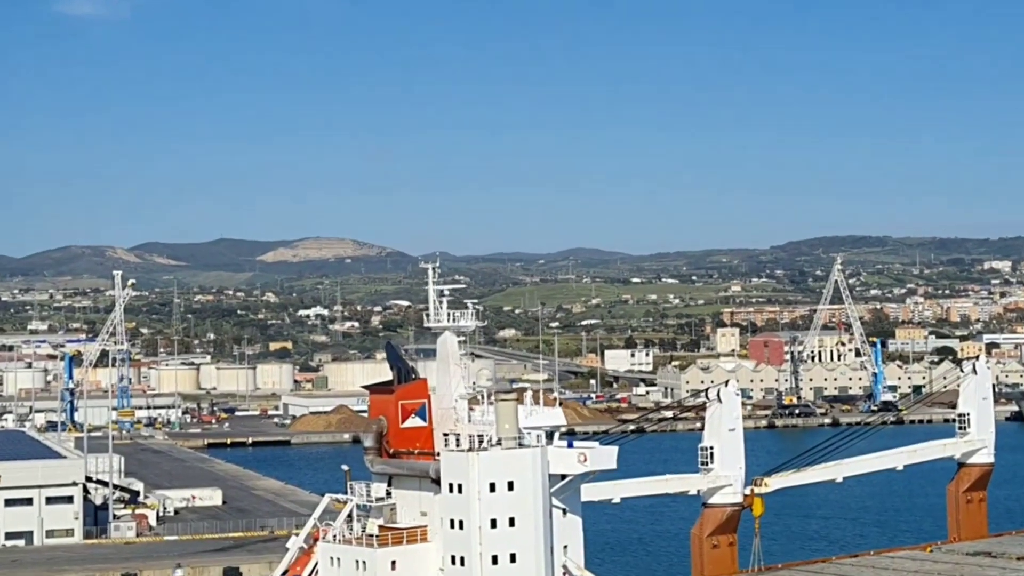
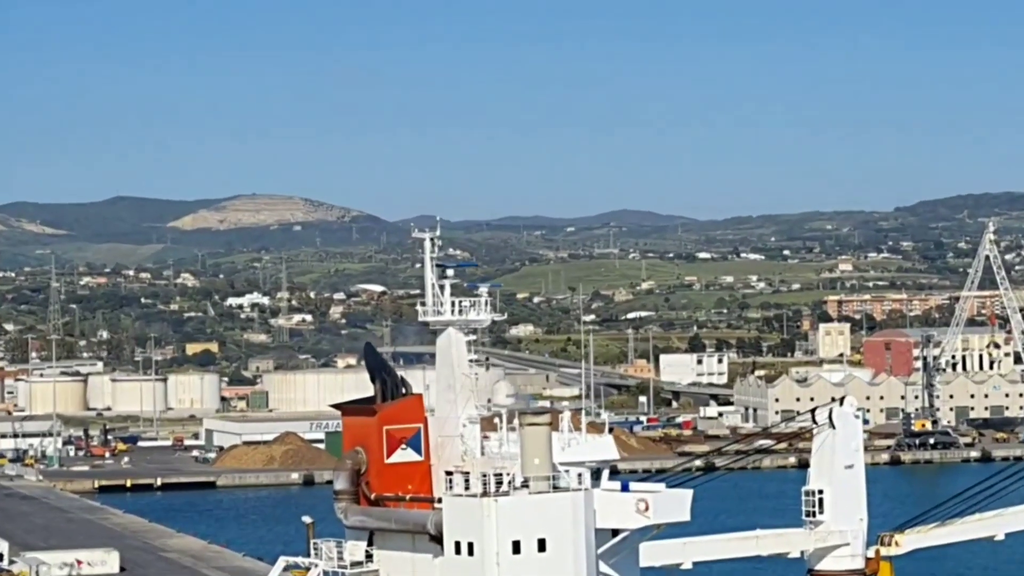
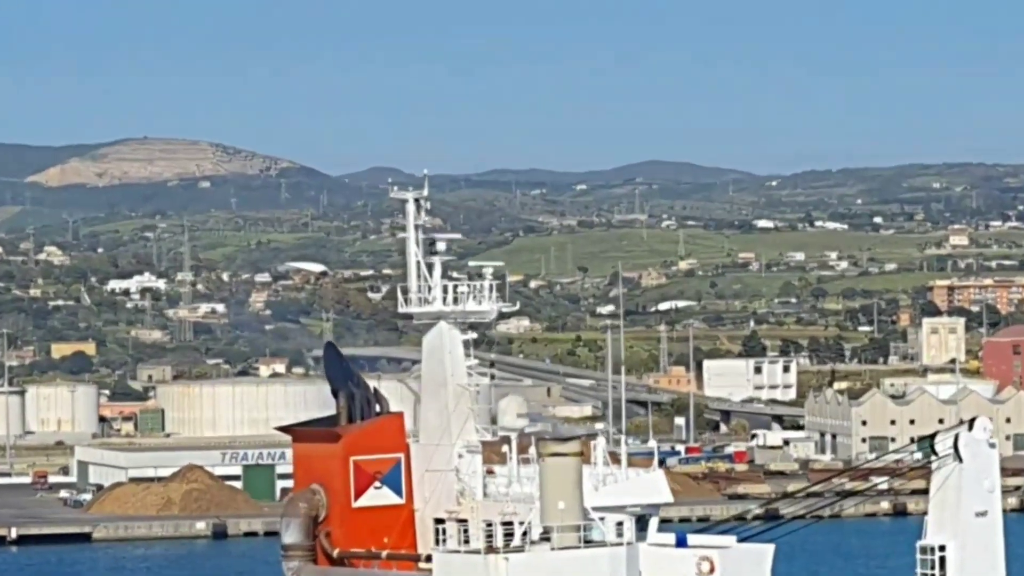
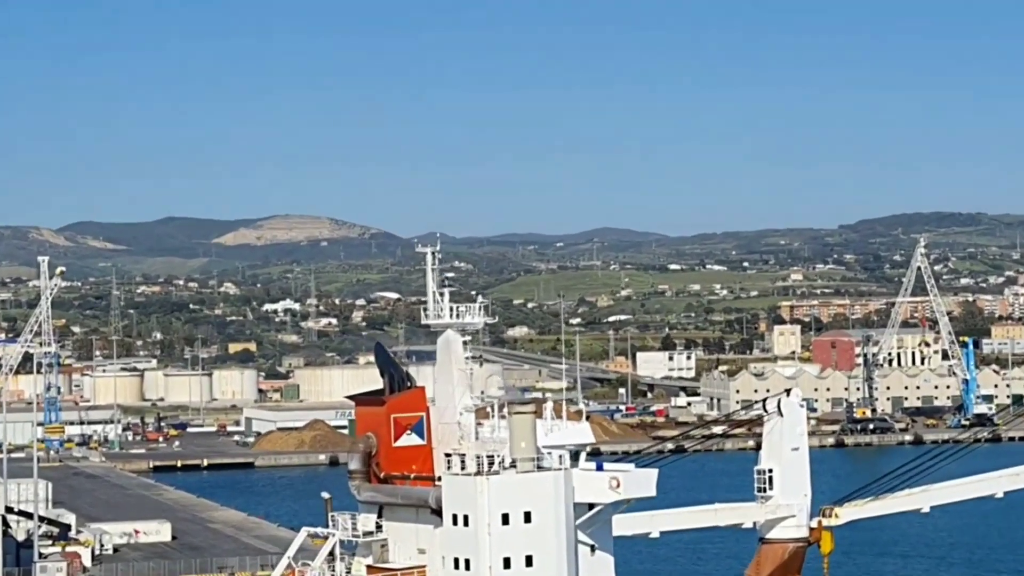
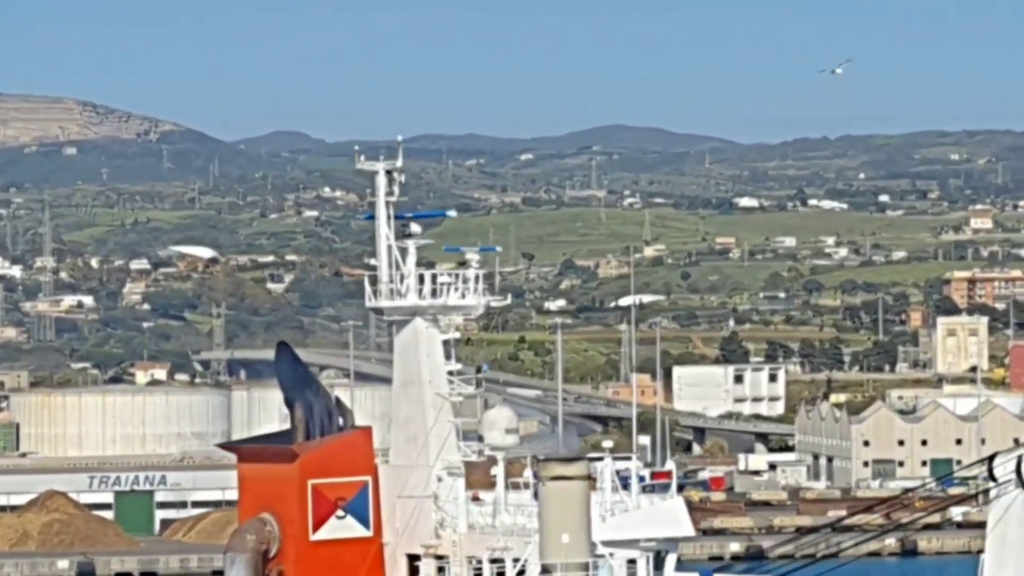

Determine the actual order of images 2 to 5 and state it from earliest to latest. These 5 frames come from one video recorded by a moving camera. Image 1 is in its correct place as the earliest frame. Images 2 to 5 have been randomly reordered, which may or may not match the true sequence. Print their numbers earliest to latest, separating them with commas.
4, 2, 3, 5
